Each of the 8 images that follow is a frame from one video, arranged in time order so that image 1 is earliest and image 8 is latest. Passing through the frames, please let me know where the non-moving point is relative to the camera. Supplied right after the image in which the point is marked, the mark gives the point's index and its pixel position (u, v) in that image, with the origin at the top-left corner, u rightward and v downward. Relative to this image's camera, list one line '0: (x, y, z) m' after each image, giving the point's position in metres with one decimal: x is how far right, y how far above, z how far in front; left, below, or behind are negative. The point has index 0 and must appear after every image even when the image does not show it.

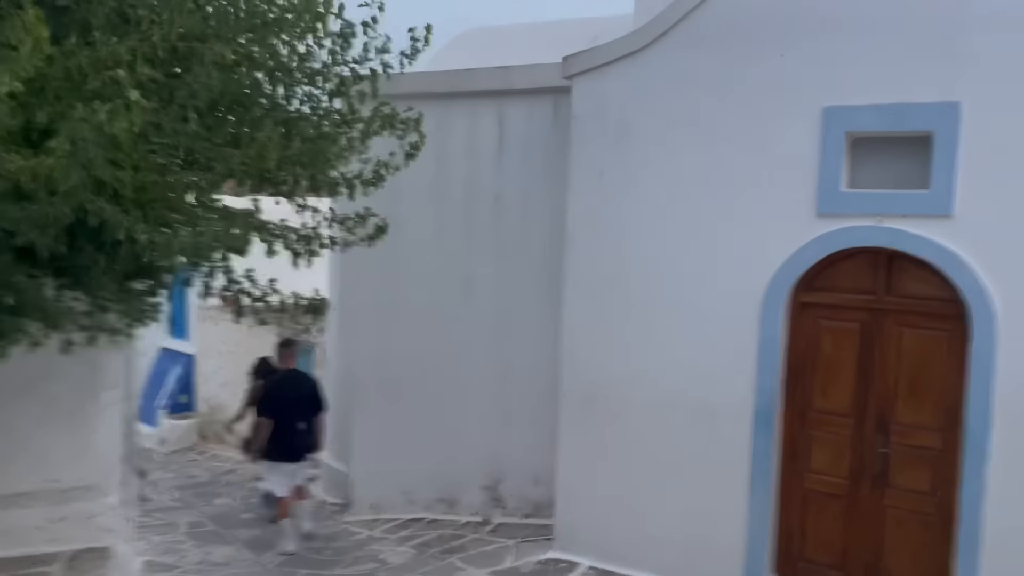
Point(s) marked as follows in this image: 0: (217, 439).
0: (-4.1, -2.1, +11.7) m
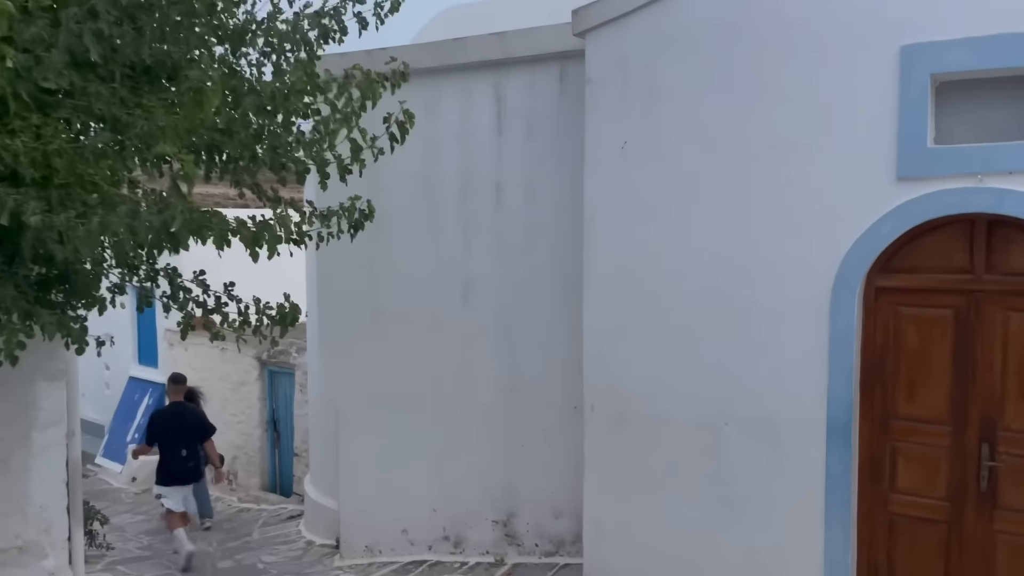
0: (-4.0, -2.4, +10.6) m
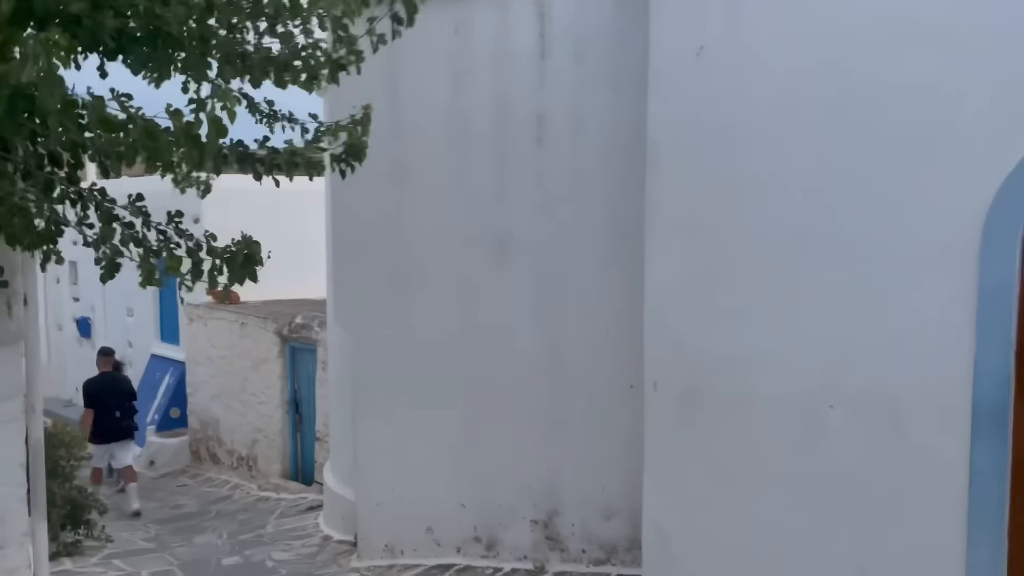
0: (-3.5, -2.0, +9.9) m
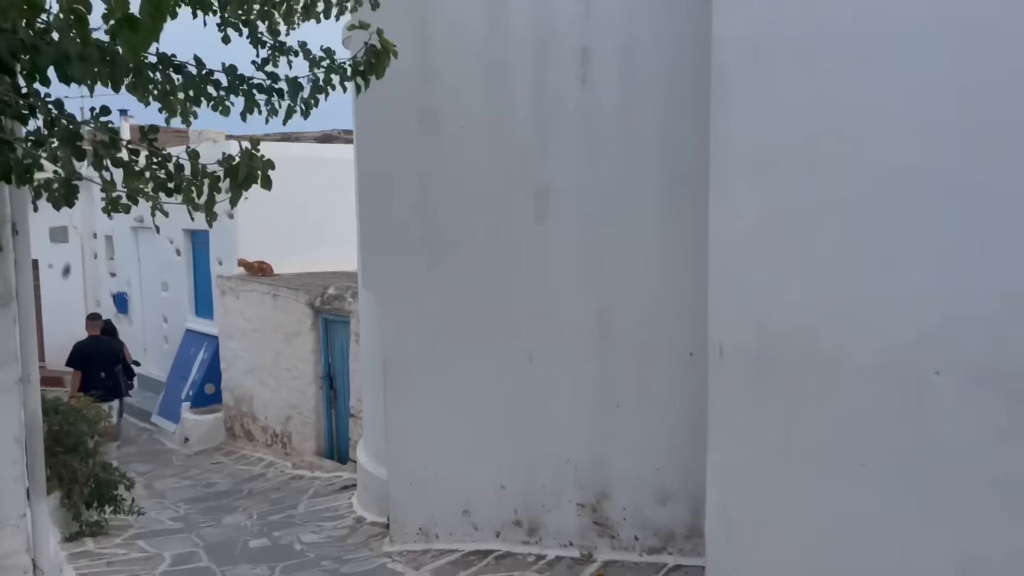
0: (-3.0, -1.7, +9.6) m
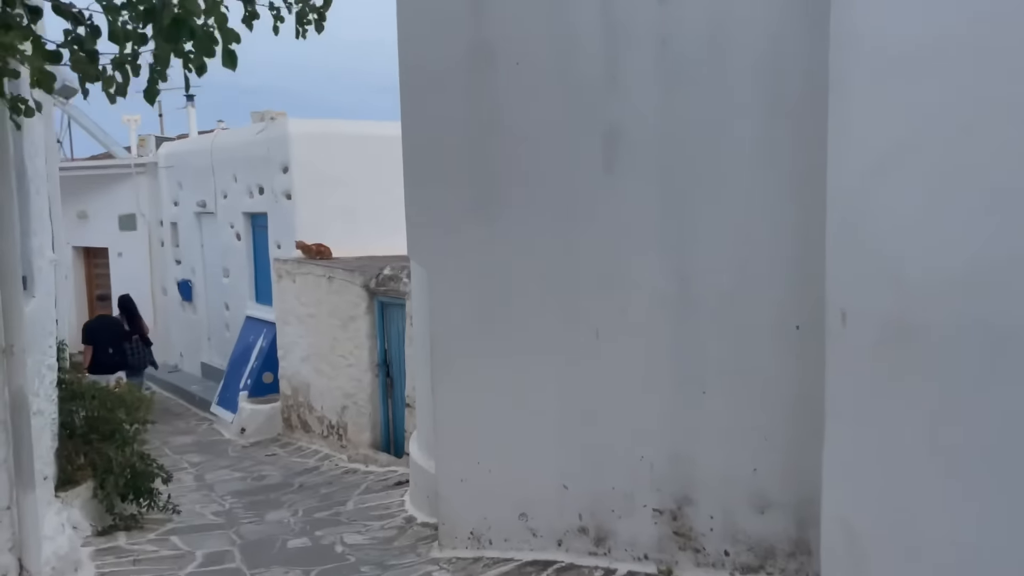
0: (-2.2, -1.5, +9.1) m
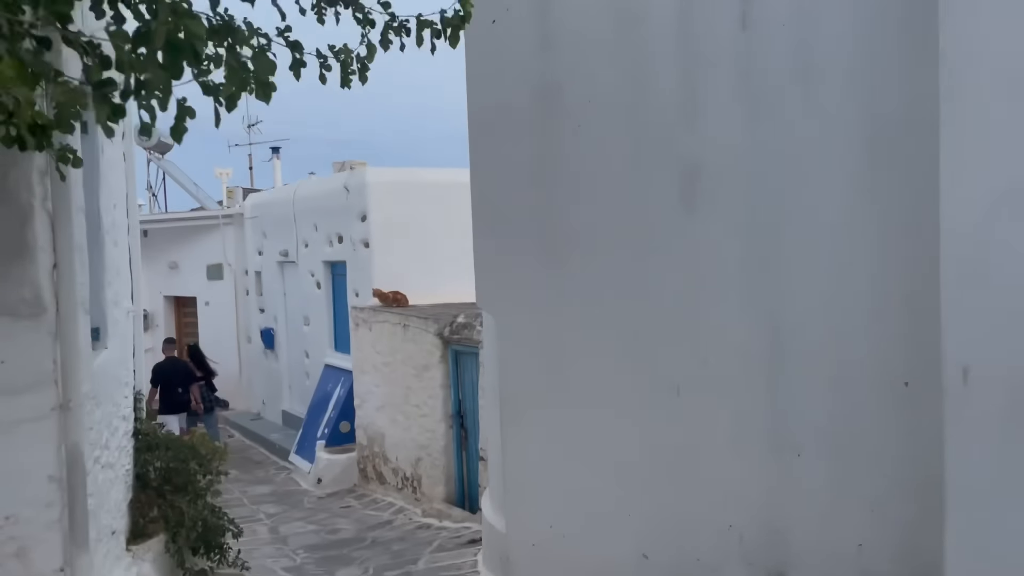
0: (-1.4, -2.0, +8.9) m
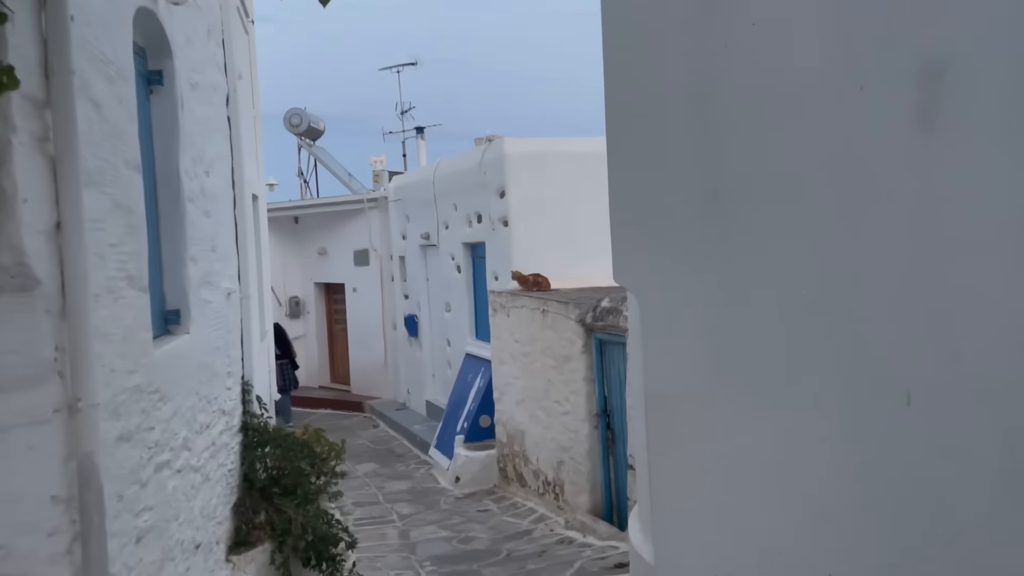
0: (+0.1, -1.8, +8.1) m
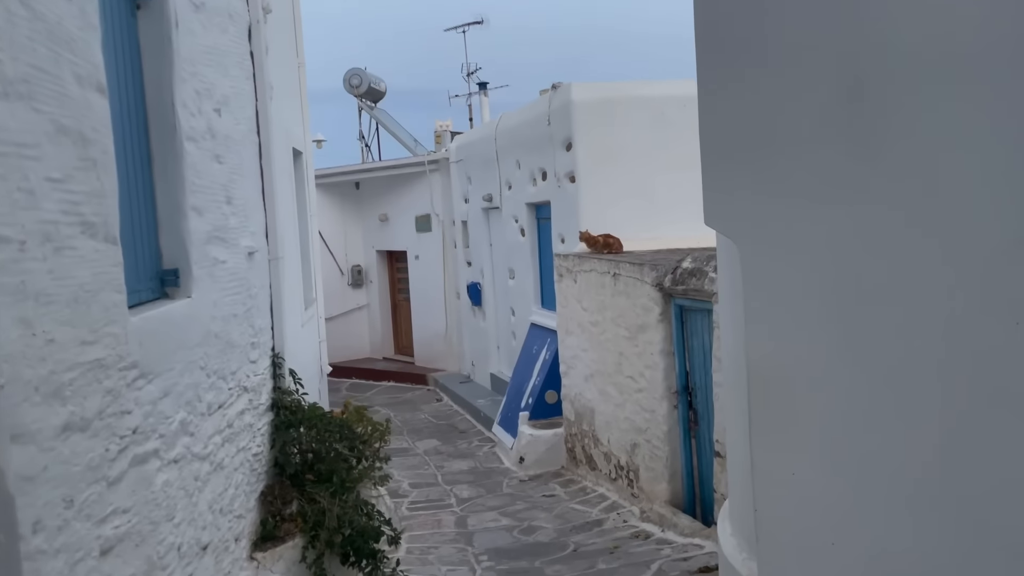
0: (+0.6, -1.5, +7.3) m
